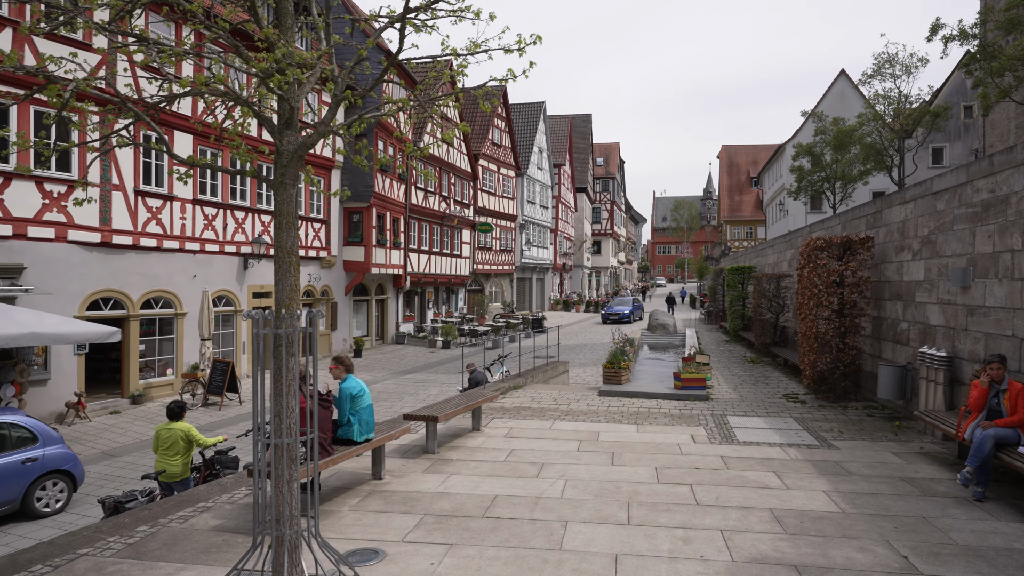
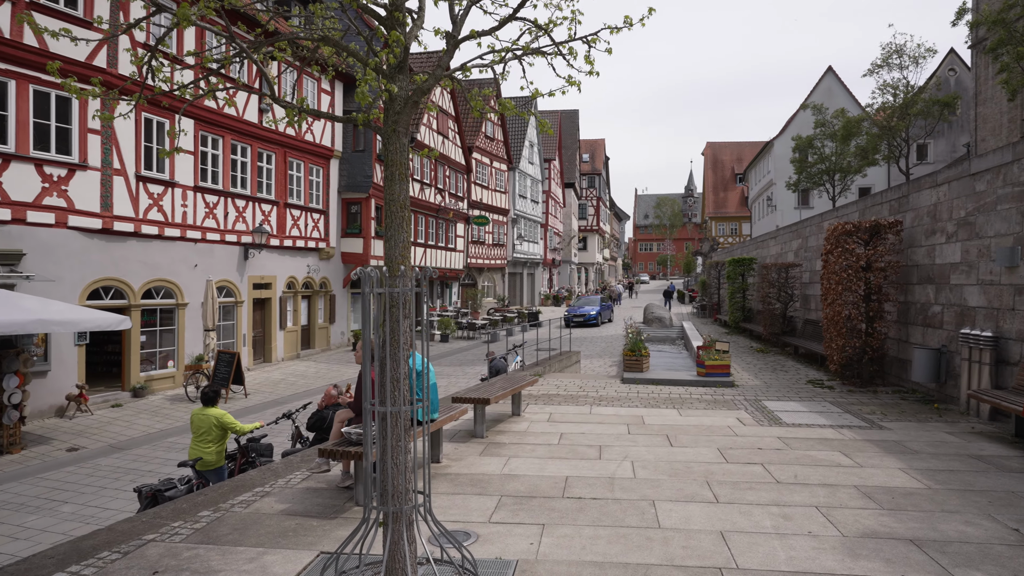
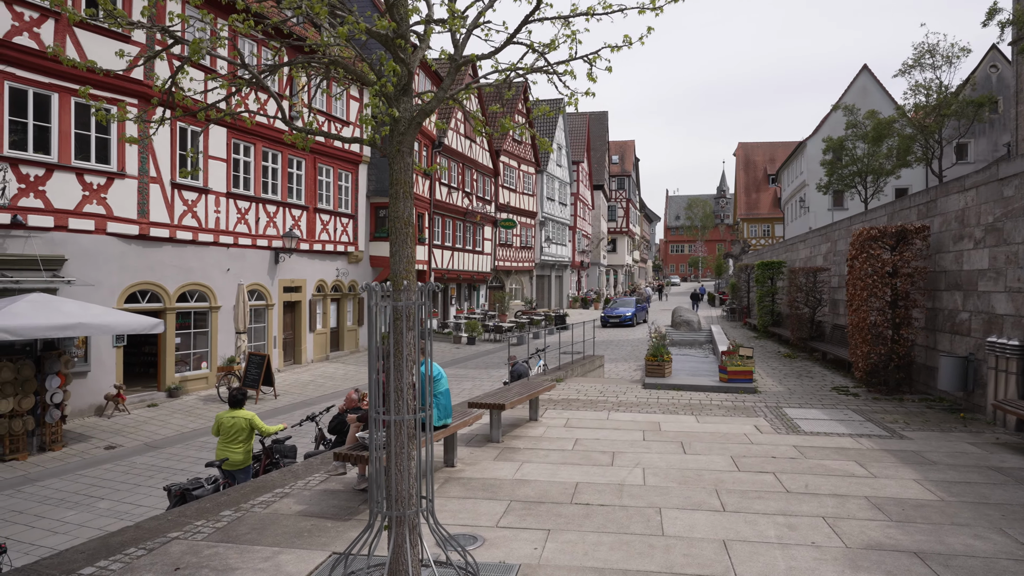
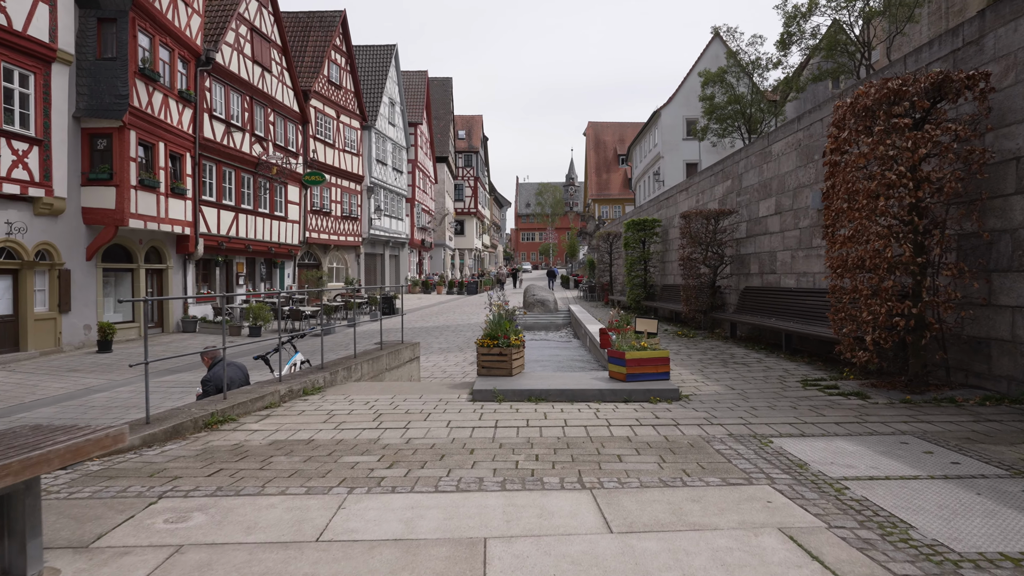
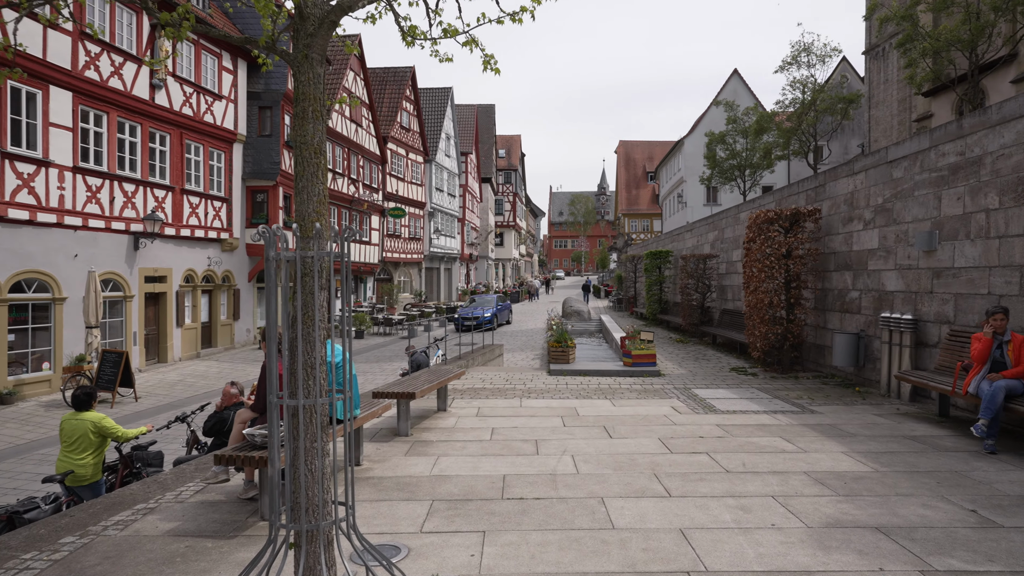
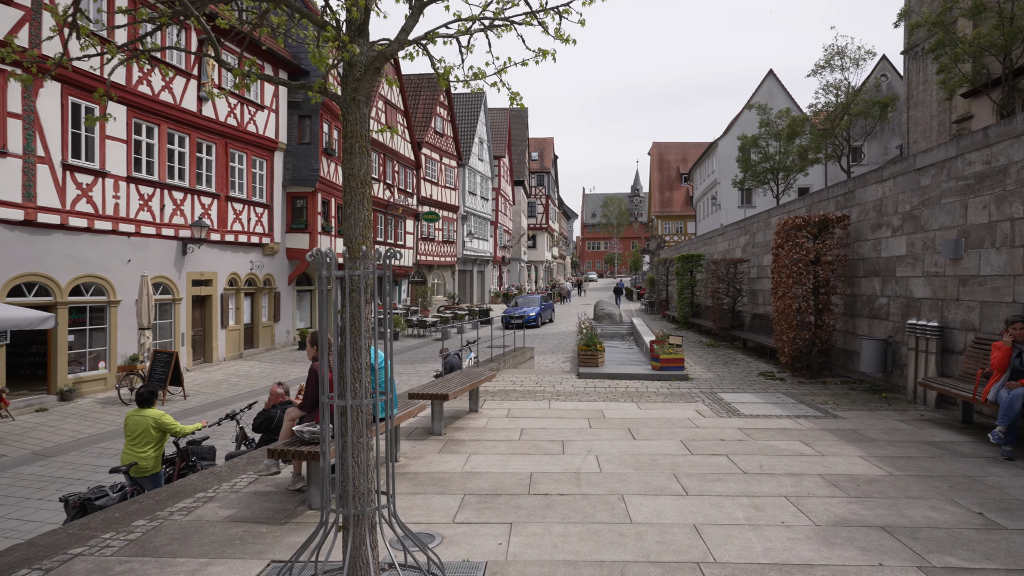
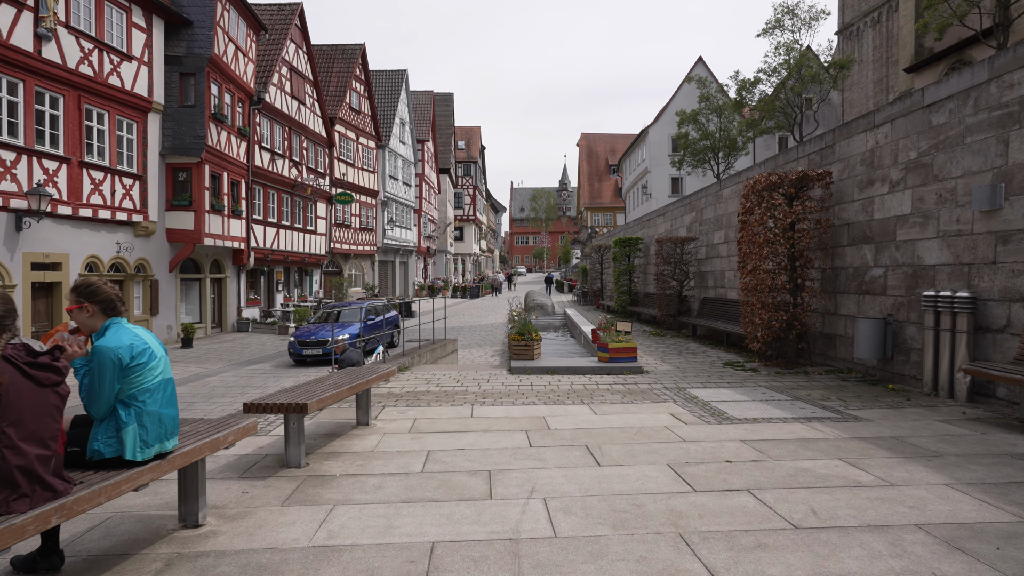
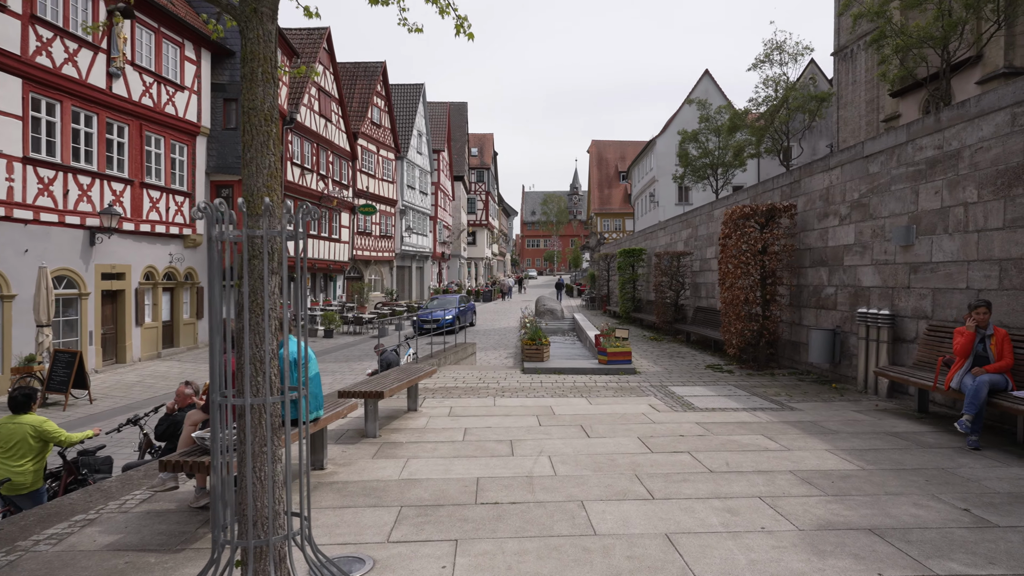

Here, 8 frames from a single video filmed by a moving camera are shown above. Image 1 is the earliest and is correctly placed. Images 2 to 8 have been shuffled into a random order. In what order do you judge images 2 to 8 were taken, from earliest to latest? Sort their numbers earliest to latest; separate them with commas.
3, 2, 6, 5, 8, 7, 4
